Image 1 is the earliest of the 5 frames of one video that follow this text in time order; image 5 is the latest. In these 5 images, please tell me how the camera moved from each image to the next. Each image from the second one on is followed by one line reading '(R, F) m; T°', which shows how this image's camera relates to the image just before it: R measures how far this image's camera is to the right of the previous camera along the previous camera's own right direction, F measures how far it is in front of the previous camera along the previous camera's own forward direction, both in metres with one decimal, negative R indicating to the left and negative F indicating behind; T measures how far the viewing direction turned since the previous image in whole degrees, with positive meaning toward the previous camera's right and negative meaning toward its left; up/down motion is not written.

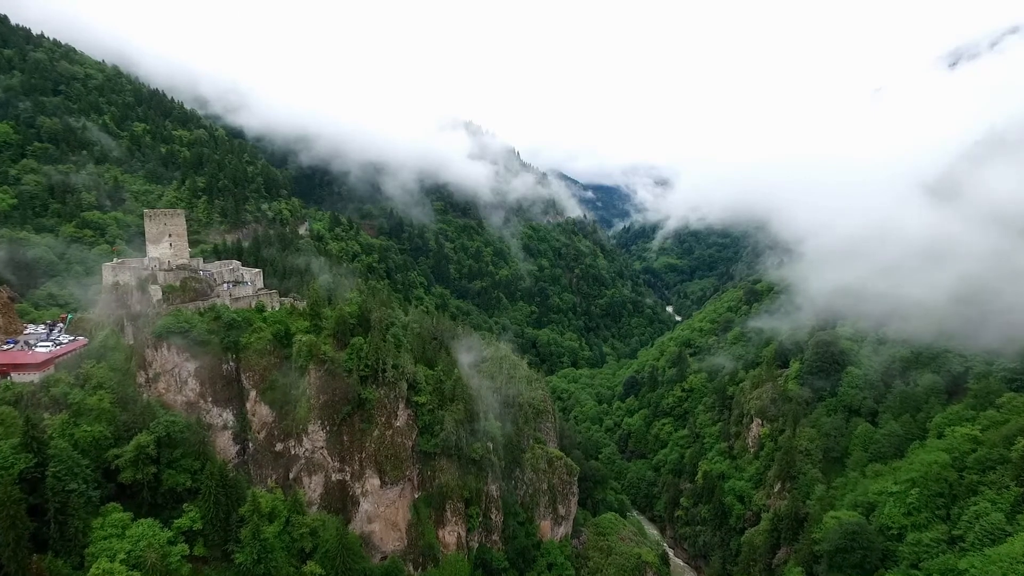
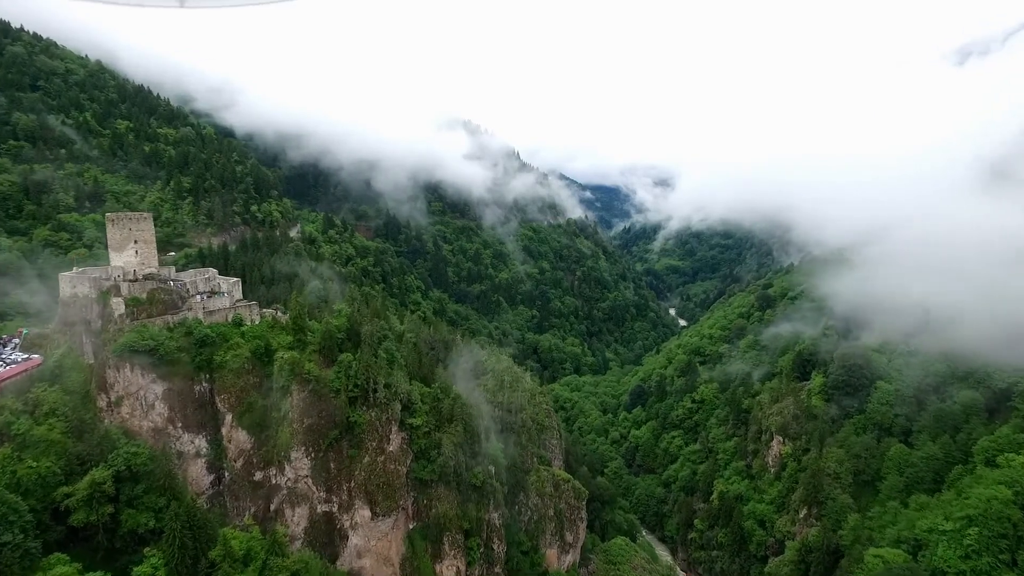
(-0.3, +3.6) m; 0°
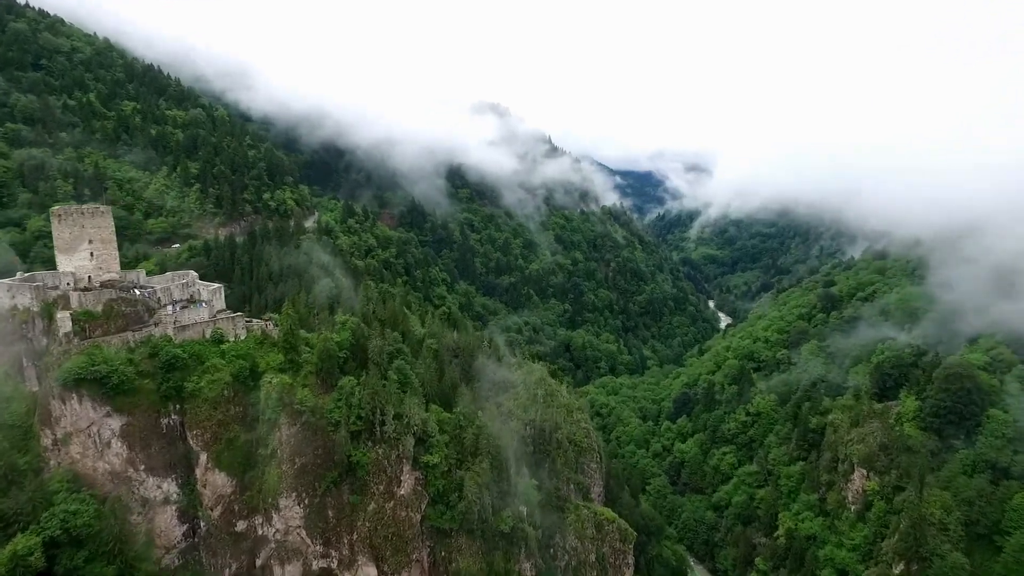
(-0.5, +6.7) m; -3°
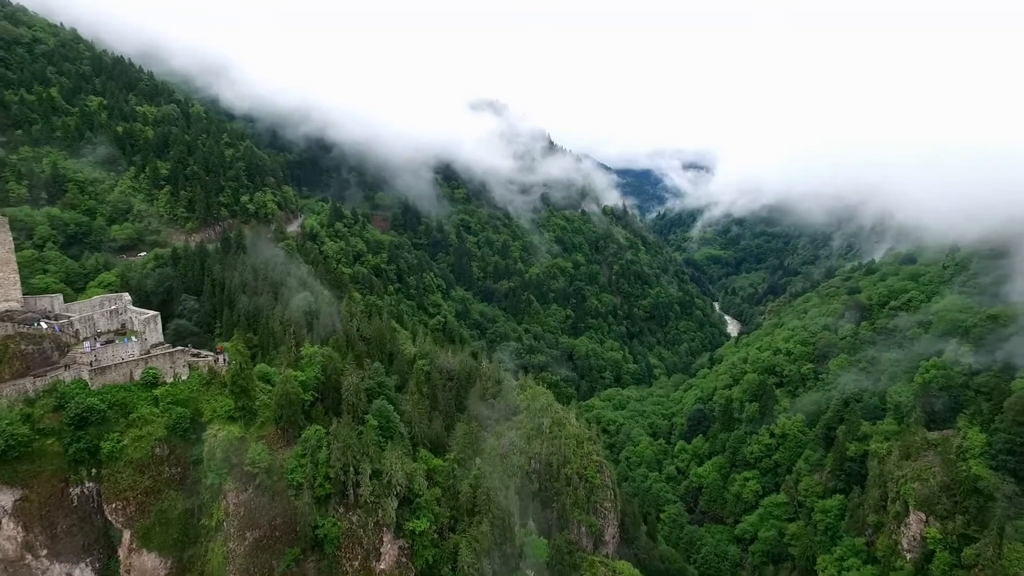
(-0.3, +5.5) m; 0°
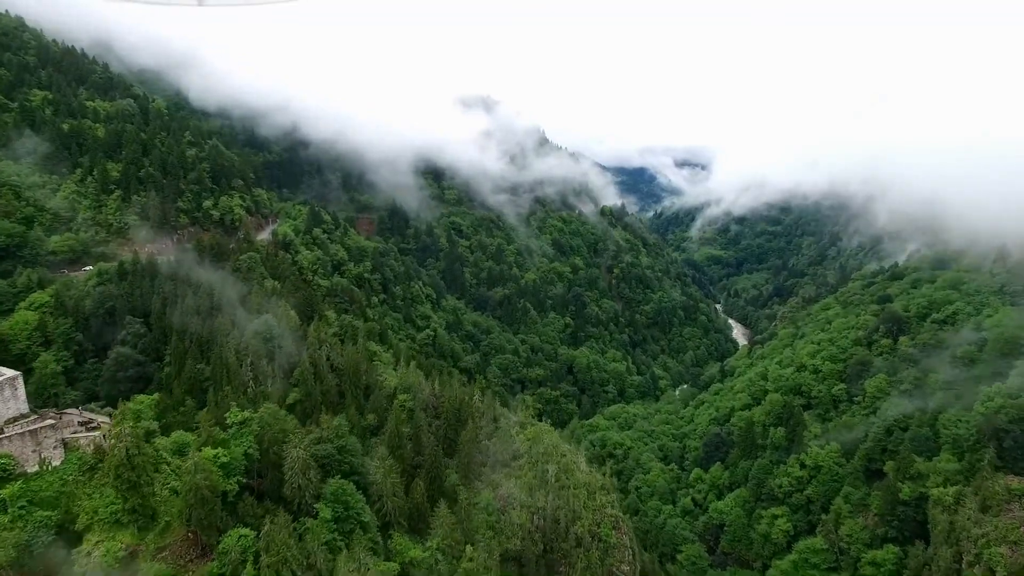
(-0.2, +6.6) m; +1°
